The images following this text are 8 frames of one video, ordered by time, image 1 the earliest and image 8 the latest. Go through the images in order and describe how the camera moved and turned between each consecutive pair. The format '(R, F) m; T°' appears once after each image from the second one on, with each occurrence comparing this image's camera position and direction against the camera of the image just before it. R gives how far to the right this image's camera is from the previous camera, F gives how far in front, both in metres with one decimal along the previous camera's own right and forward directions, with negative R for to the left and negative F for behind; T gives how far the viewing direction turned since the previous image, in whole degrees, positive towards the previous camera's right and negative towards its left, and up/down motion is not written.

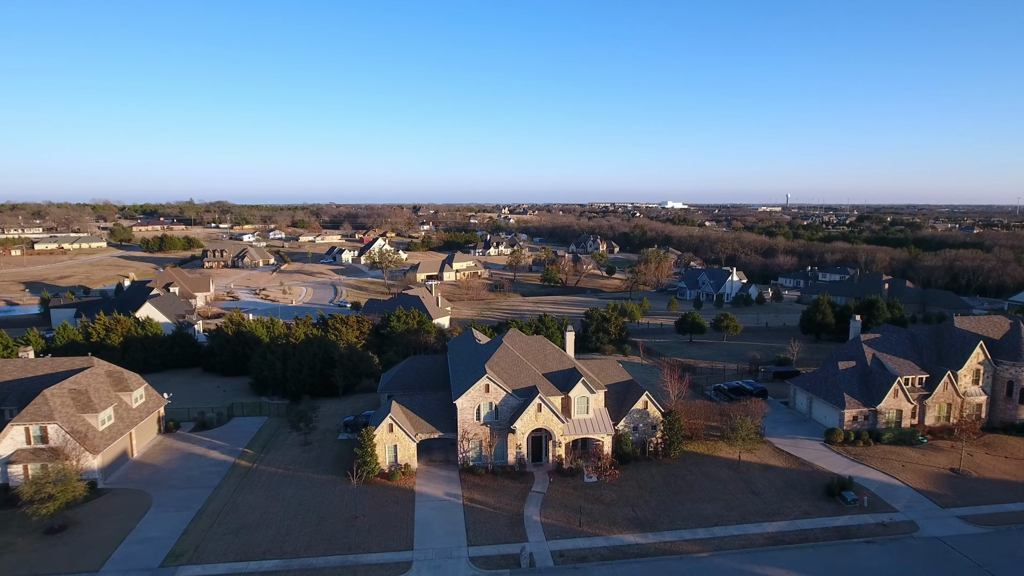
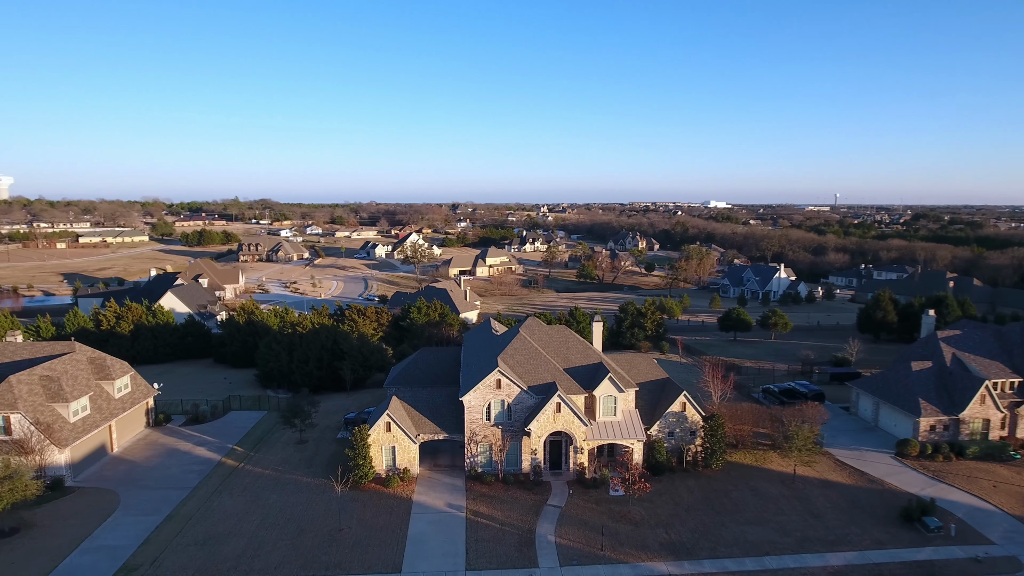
(+1.1, +4.7) m; -3°
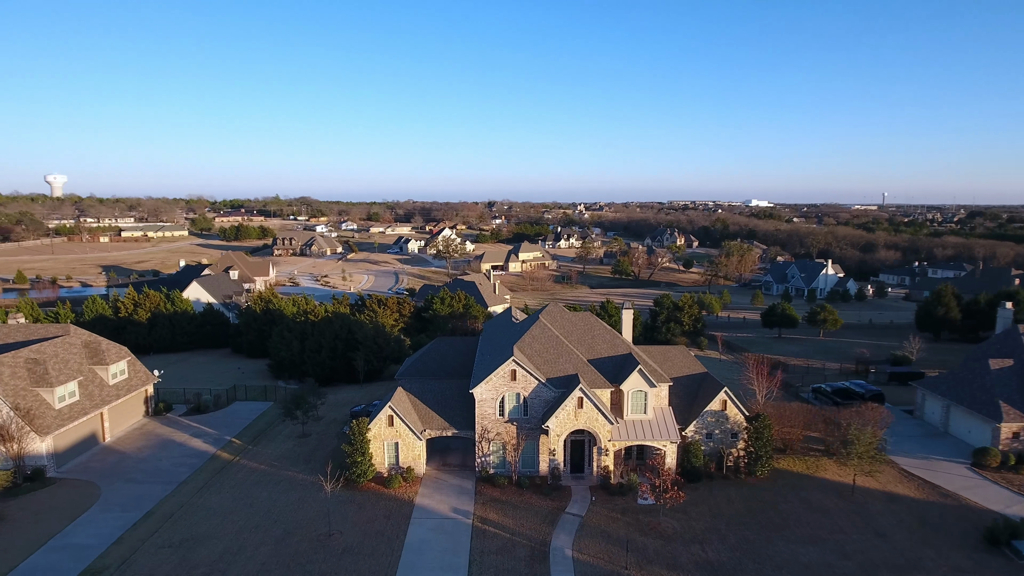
(+0.8, +3.3) m; -3°
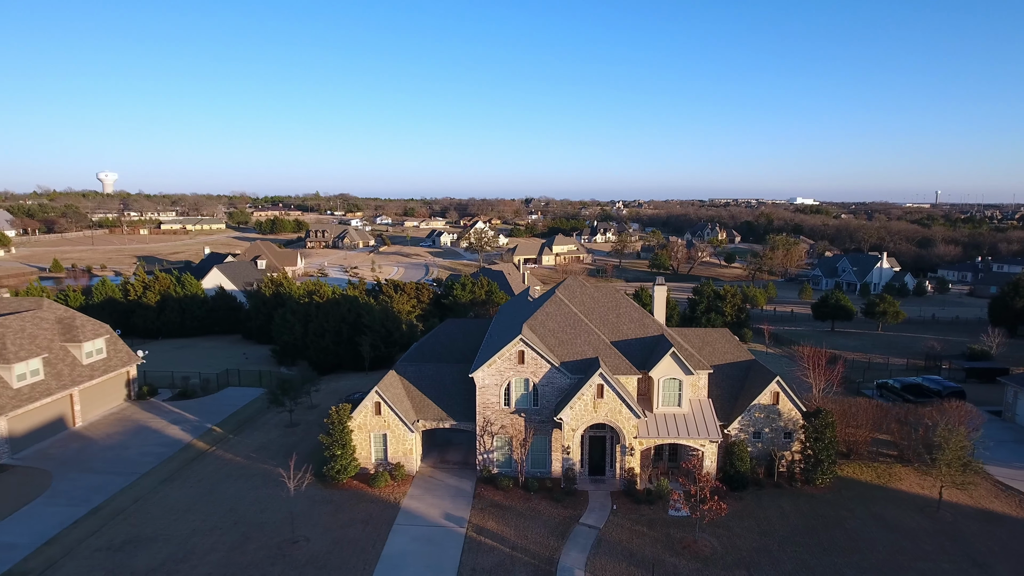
(+1.0, +4.3) m; -3°
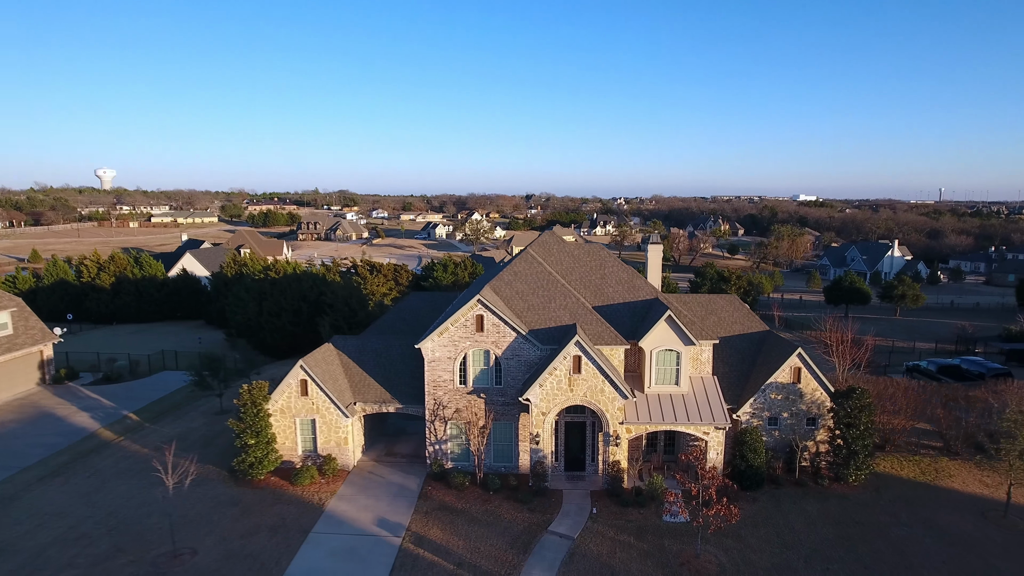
(+1.3, +4.5) m; 0°
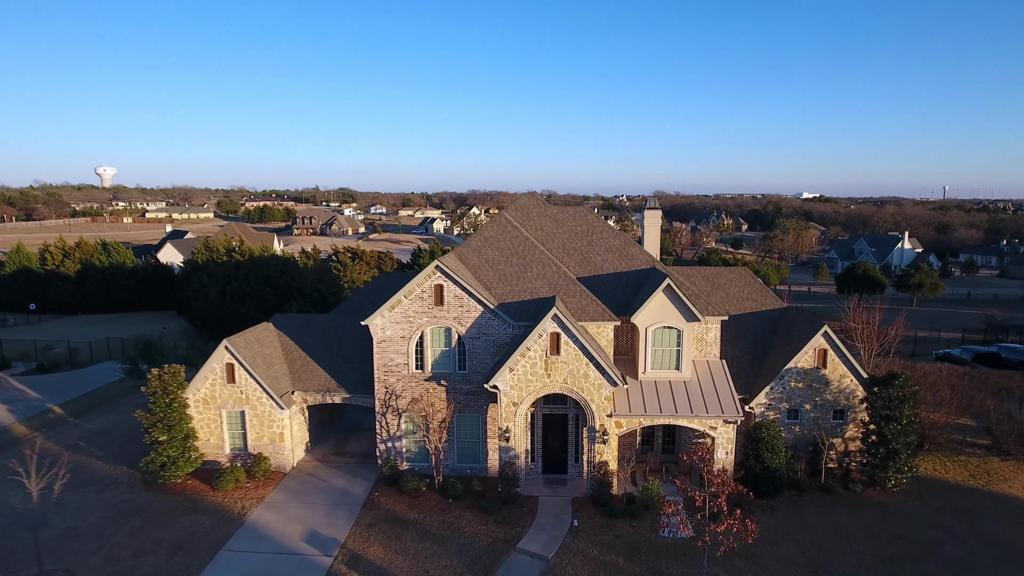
(+0.8, +3.2) m; 0°
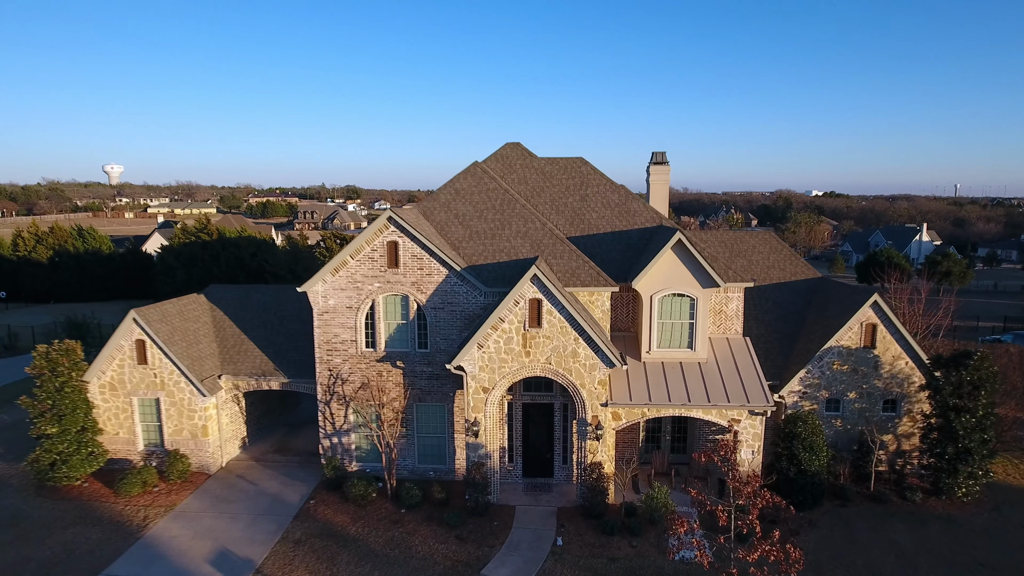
(+0.7, +3.0) m; -1°
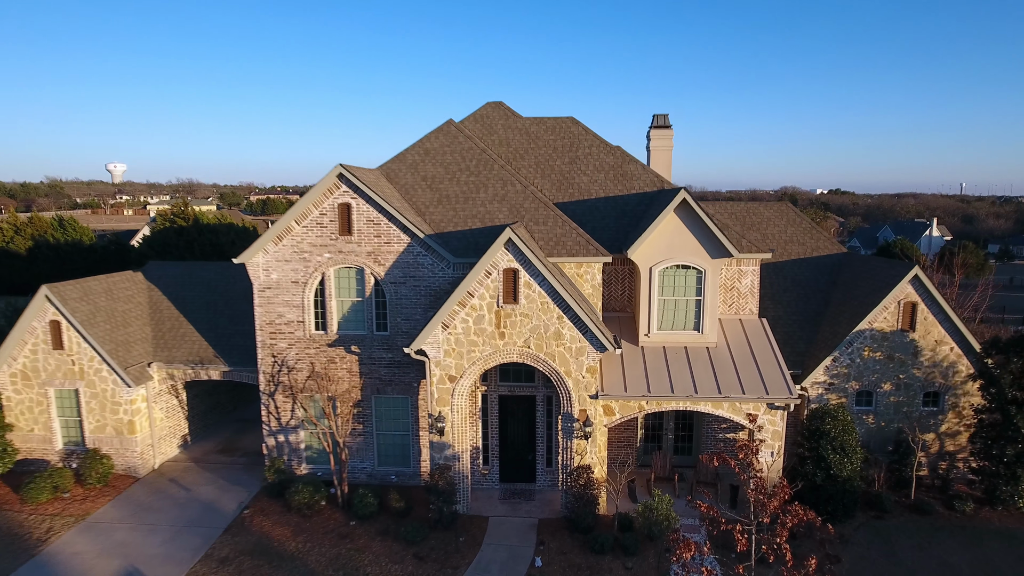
(+0.5, +1.9) m; 0°
